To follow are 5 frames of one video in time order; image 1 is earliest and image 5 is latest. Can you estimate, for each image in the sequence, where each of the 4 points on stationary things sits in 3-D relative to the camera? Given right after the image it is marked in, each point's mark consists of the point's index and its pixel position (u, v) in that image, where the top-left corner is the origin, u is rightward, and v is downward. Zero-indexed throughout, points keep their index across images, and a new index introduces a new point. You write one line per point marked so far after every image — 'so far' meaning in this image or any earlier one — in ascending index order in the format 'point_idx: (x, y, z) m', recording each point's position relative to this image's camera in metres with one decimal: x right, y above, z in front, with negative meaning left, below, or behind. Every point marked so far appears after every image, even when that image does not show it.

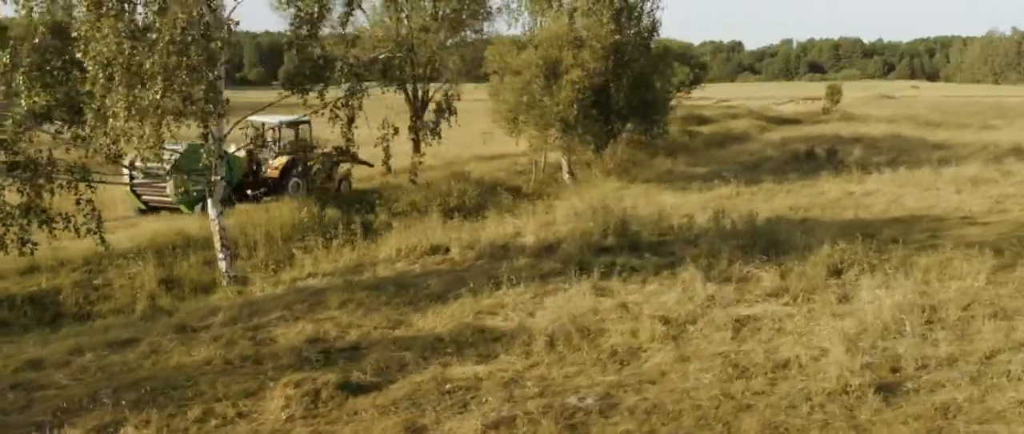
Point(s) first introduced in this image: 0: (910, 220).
0: (+6.2, -0.1, +14.8) m
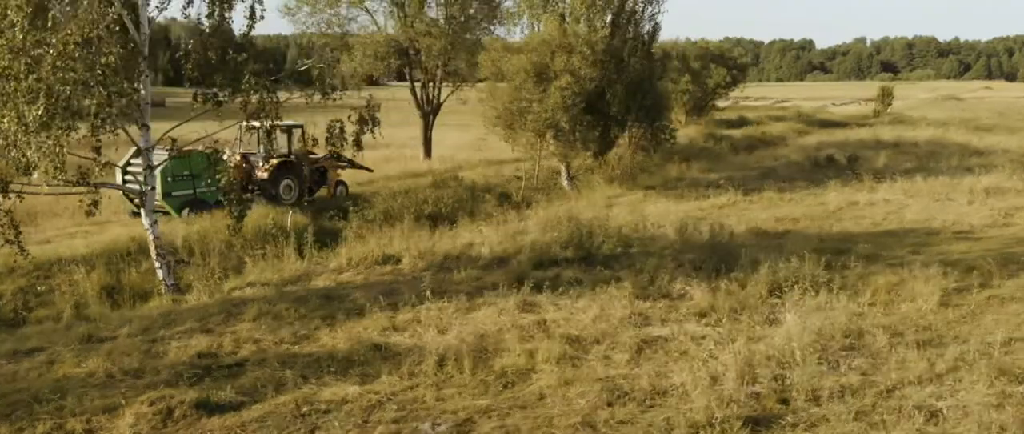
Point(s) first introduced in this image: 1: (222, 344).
0: (+5.8, -0.3, +14.1) m
1: (-2.6, -1.1, +8.6) m
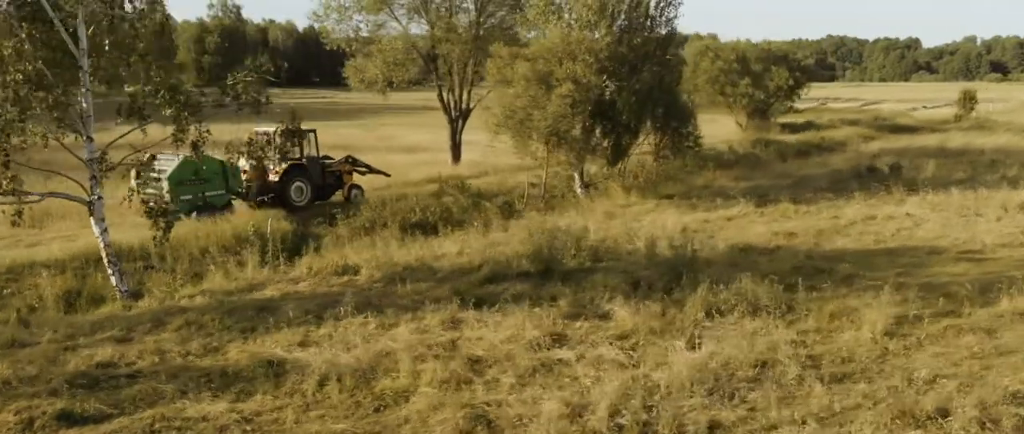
0: (+5.4, -0.5, +13.3) m
1: (-3.6, -1.3, +8.8) m
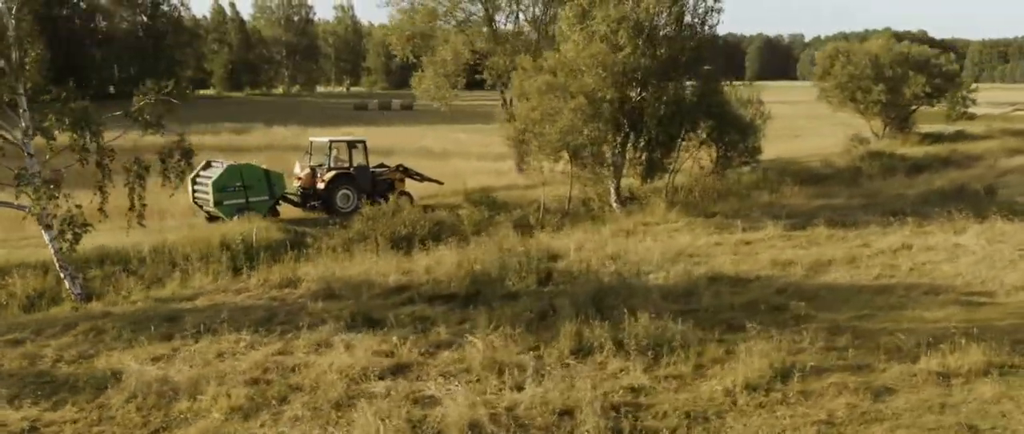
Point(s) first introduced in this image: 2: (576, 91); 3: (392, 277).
0: (+4.7, -0.9, +12.0) m
1: (-5.1, -1.4, +9.5) m
2: (+1.2, +2.2, +16.4) m
3: (-1.6, -0.8, +12.5) m
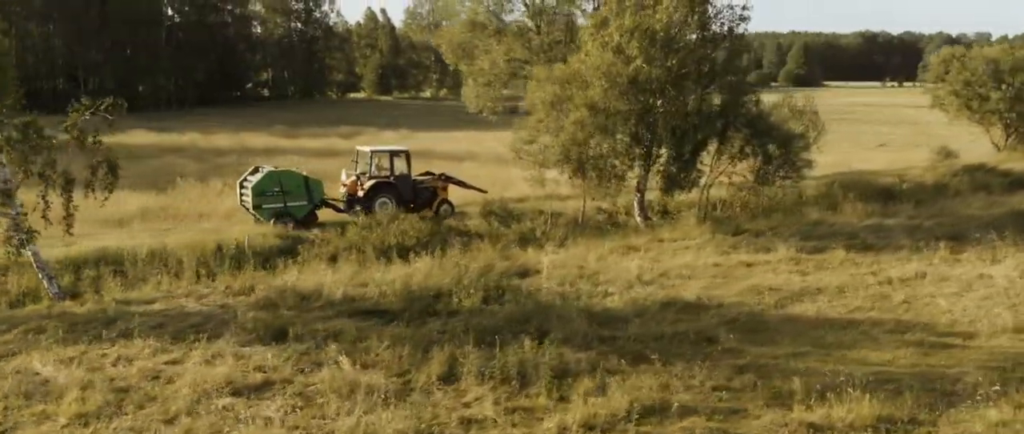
0: (+3.9, -1.3, +10.9) m
1: (-6.2, -1.5, +10.2) m
2: (+1.3, +1.9, +15.9) m
3: (-2.2, -1.0, +12.6) m
